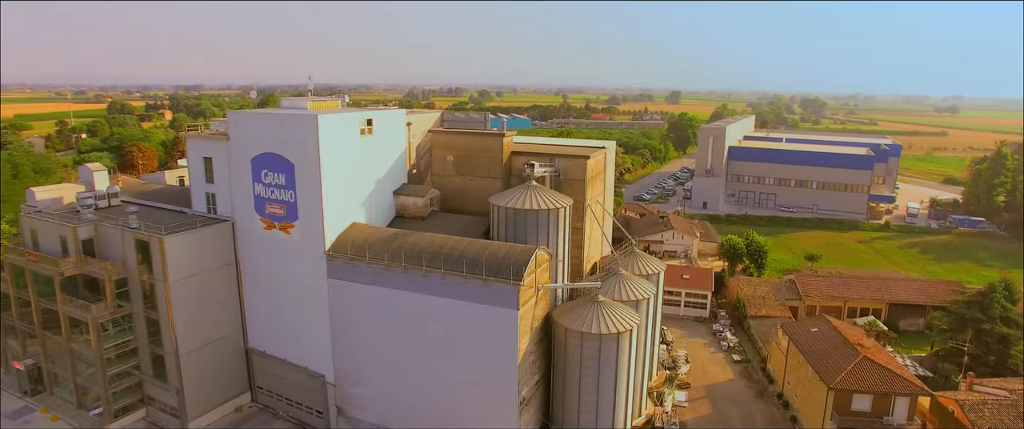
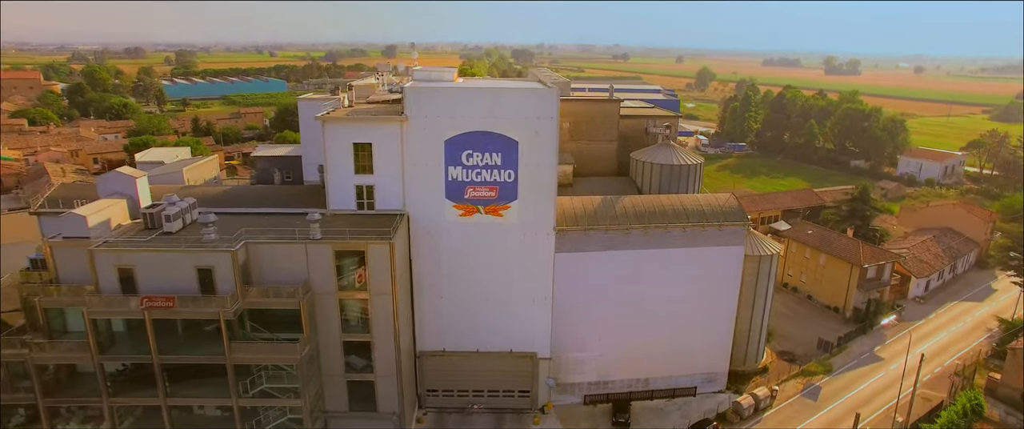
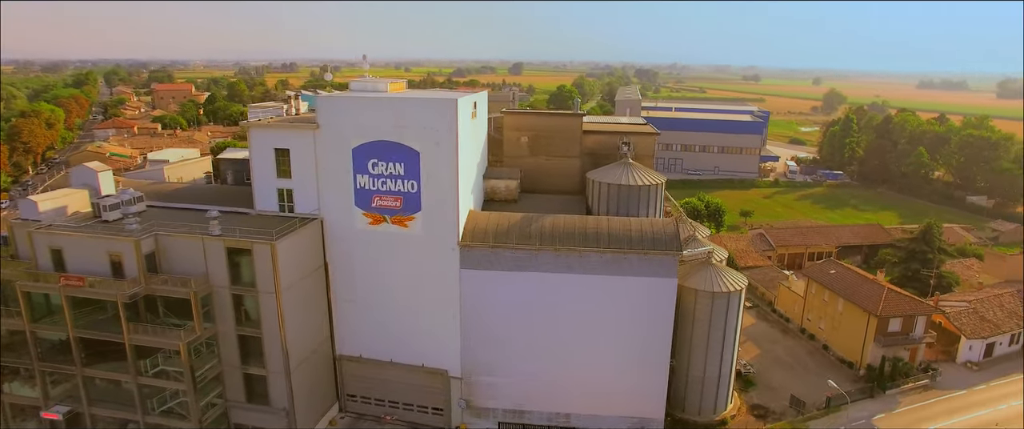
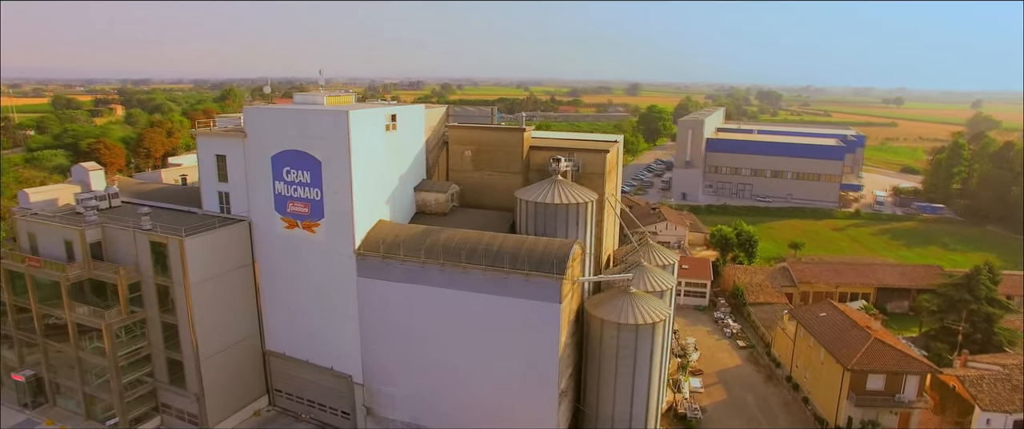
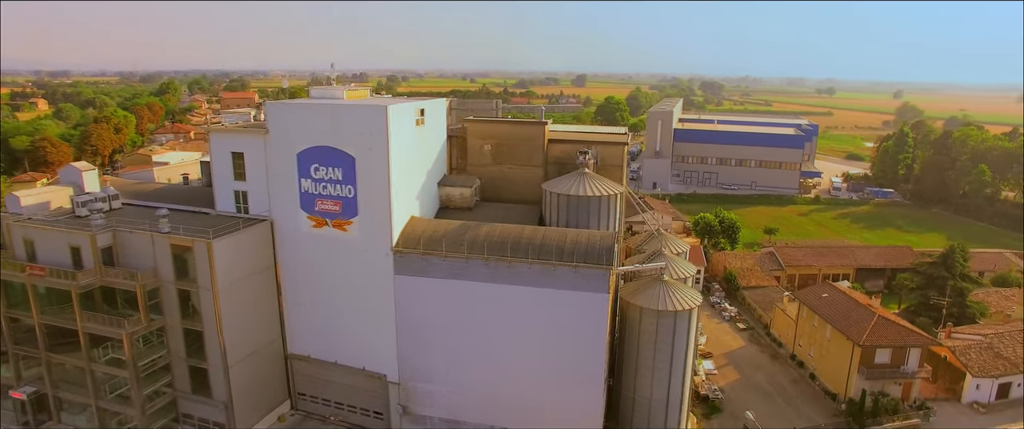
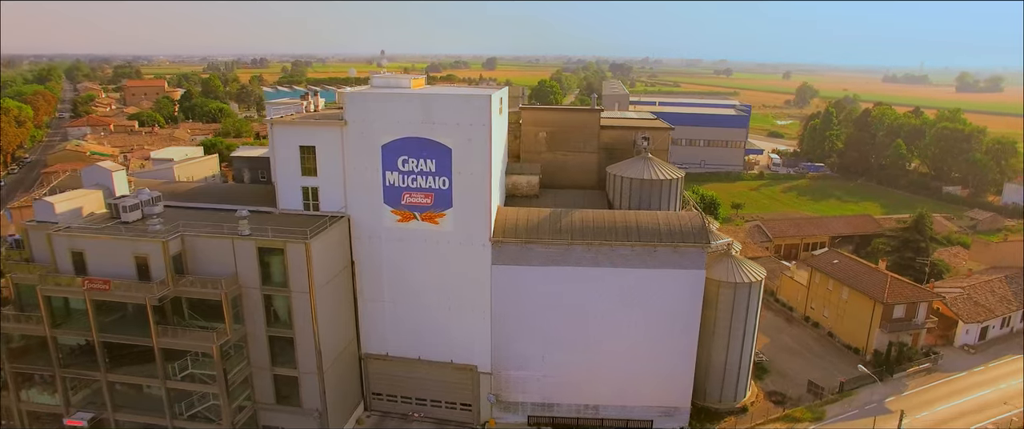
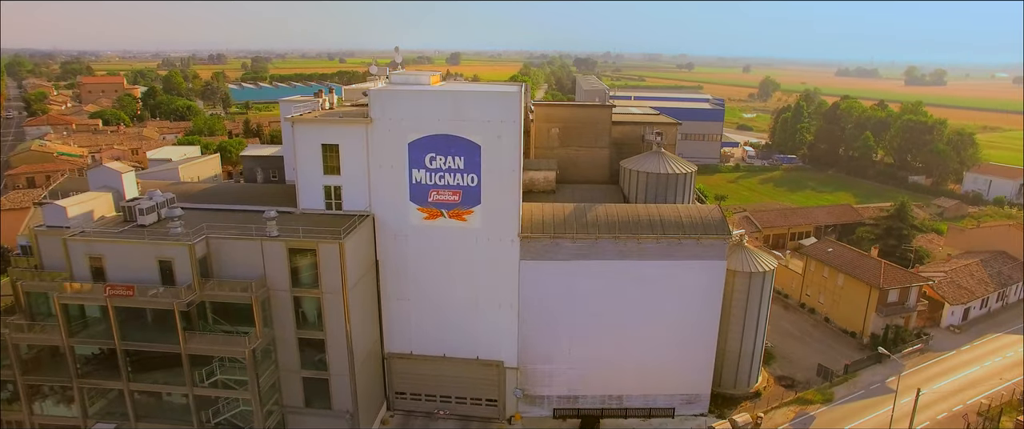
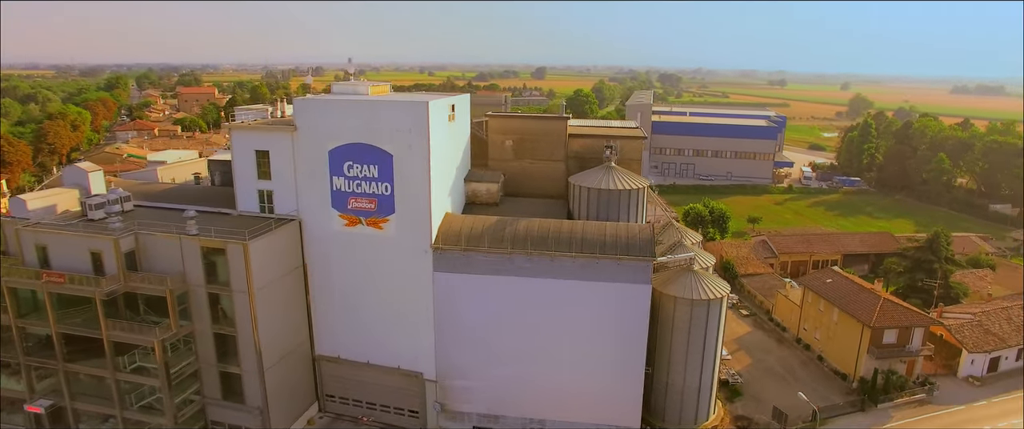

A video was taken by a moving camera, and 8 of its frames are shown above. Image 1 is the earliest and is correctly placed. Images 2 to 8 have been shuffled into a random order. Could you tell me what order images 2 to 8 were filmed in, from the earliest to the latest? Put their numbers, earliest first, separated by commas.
4, 5, 8, 3, 6, 7, 2
